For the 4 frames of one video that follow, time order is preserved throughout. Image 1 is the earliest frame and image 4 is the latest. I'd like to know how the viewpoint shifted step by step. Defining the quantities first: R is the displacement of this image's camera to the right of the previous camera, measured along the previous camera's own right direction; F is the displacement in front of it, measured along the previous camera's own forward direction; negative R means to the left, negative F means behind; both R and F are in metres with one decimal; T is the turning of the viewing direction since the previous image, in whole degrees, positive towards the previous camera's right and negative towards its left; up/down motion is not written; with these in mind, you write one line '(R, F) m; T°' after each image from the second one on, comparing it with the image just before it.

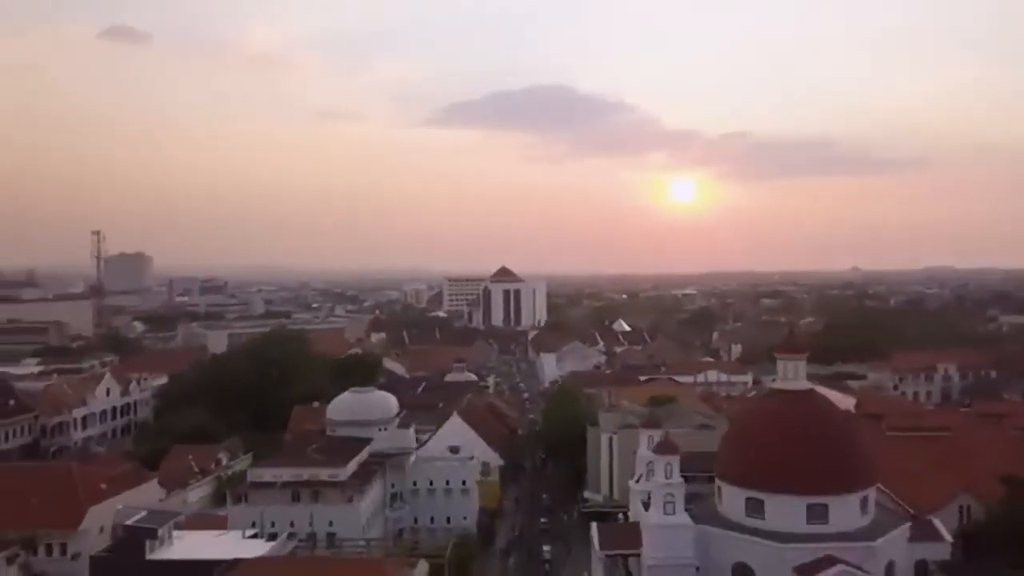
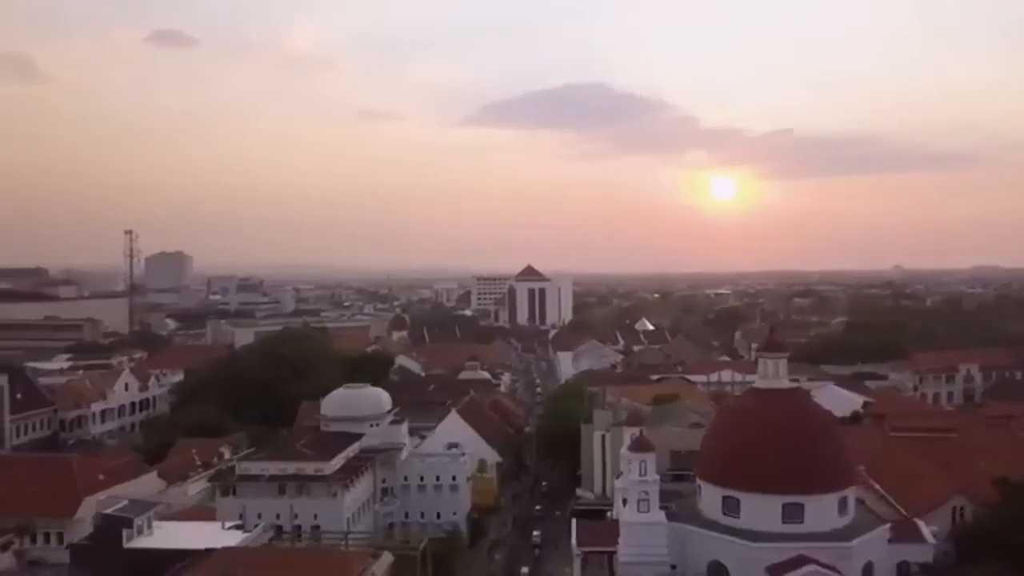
(+1.5, -0.2) m; -3°
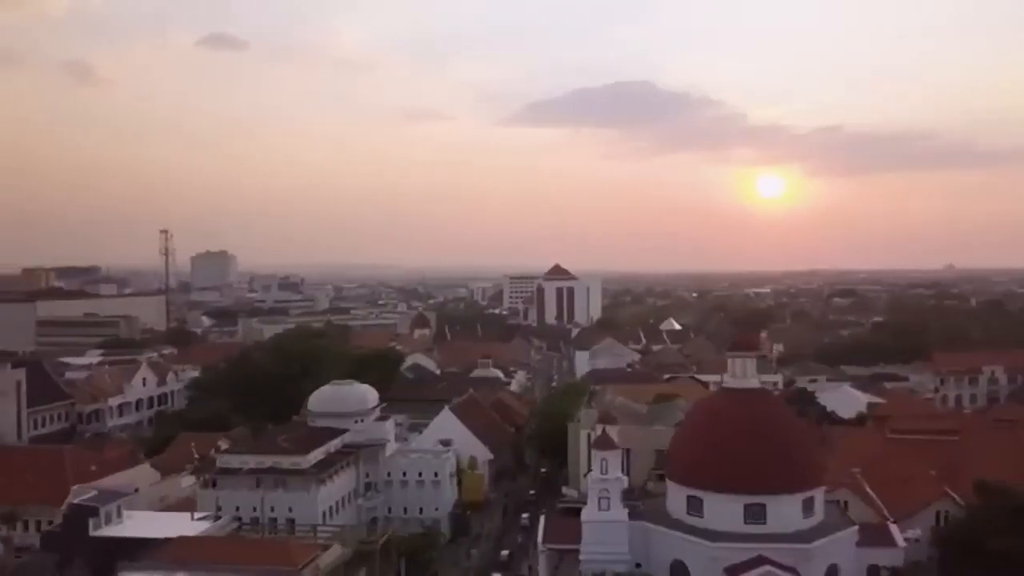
(+2.0, -0.1) m; -3°
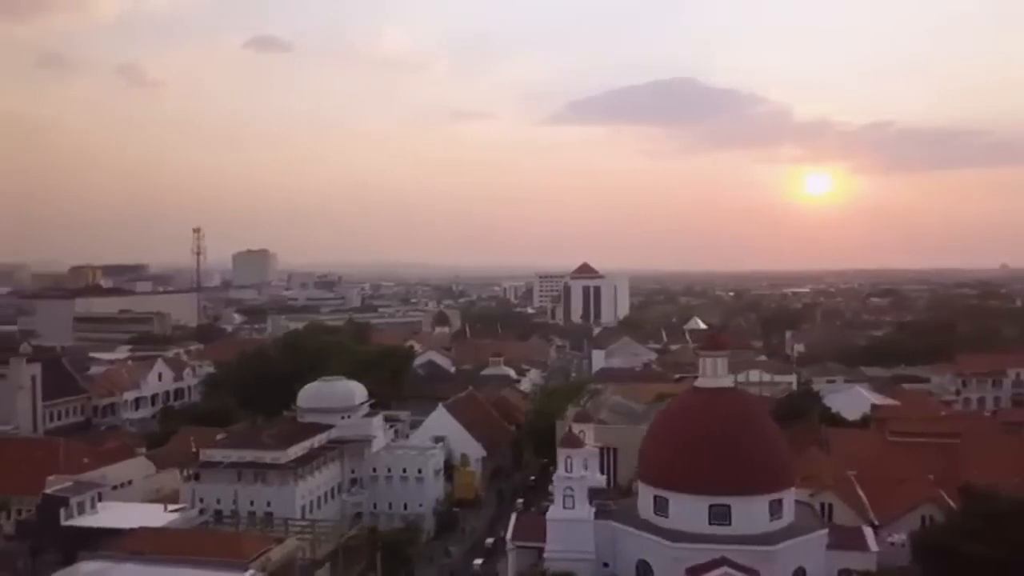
(+1.9, 0.0) m; -3°
